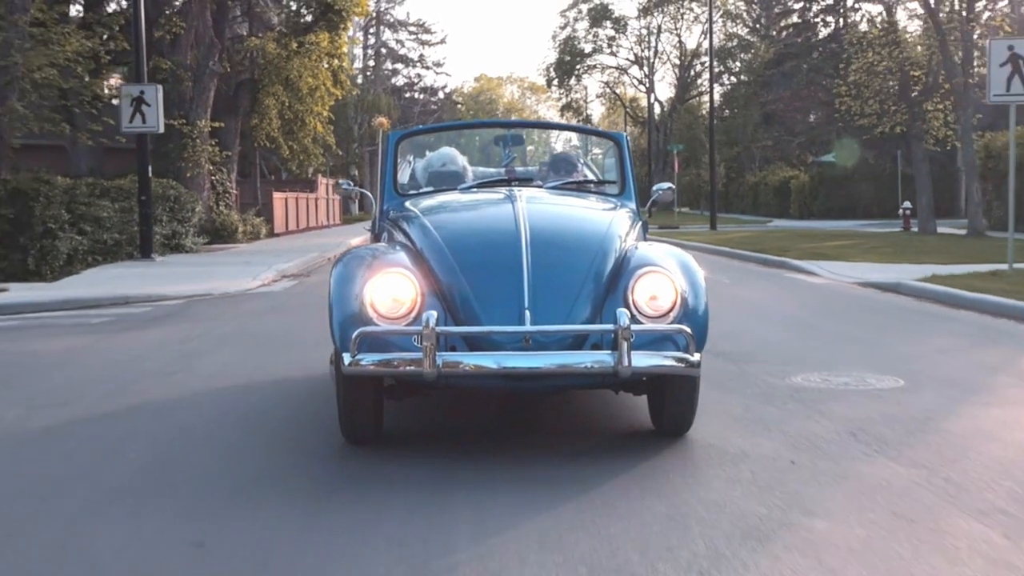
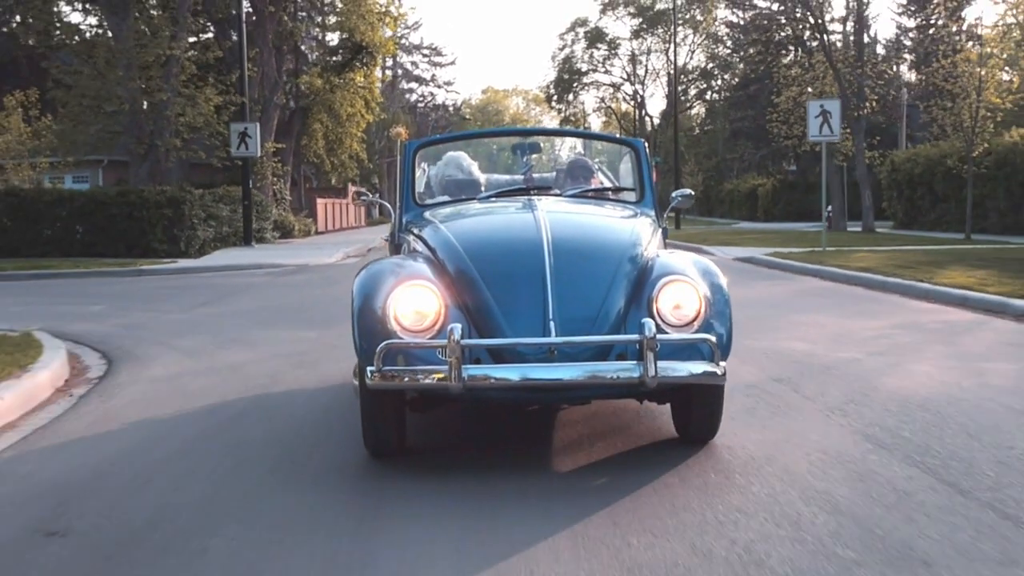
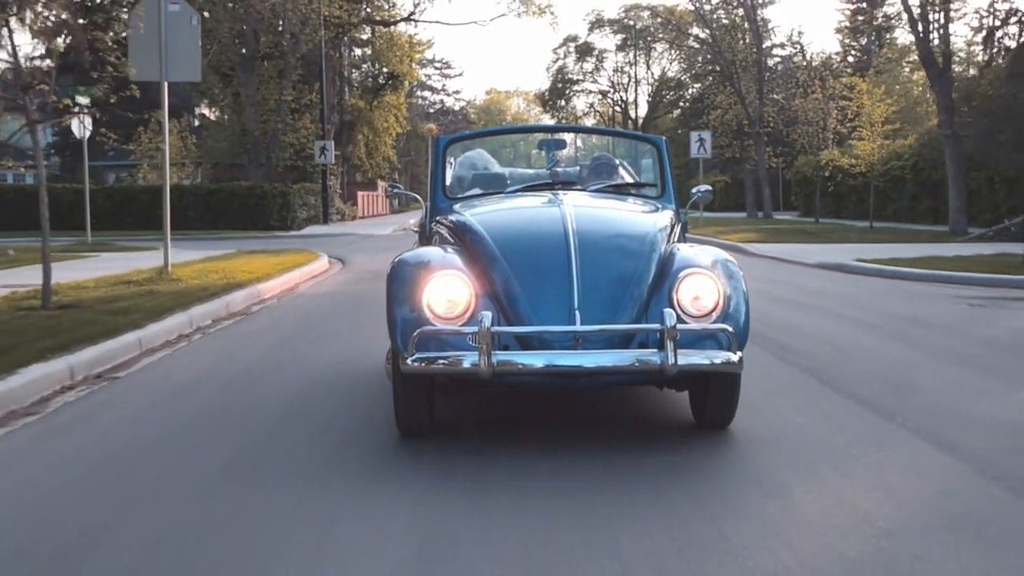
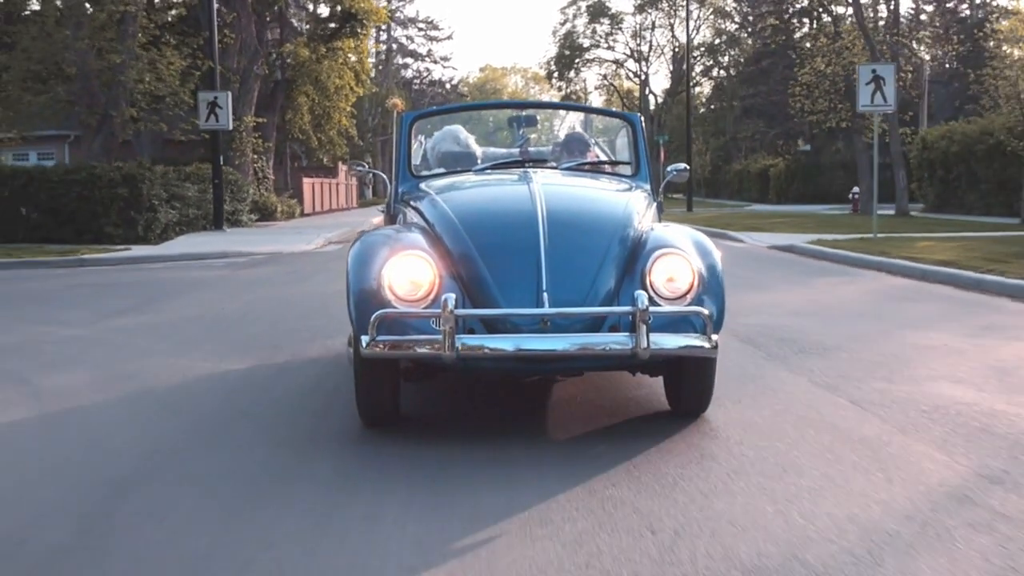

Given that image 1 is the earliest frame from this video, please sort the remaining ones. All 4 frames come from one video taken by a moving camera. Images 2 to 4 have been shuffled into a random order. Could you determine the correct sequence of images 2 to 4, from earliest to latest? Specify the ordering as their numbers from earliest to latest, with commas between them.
4, 2, 3
